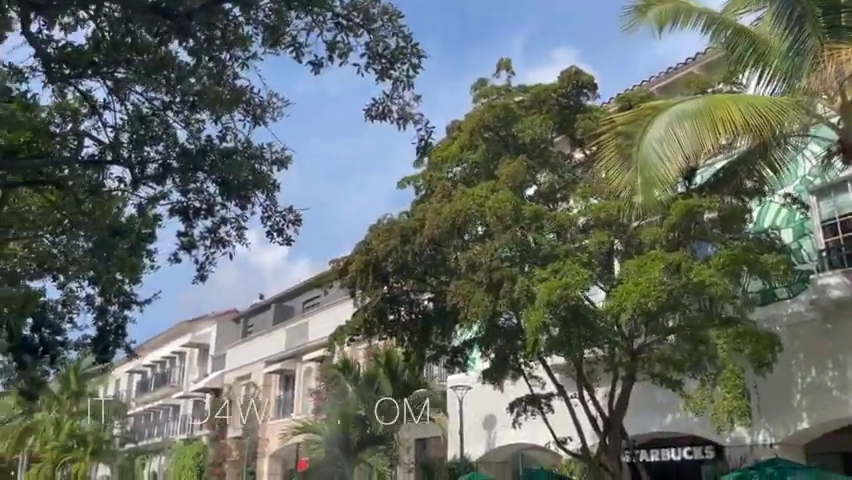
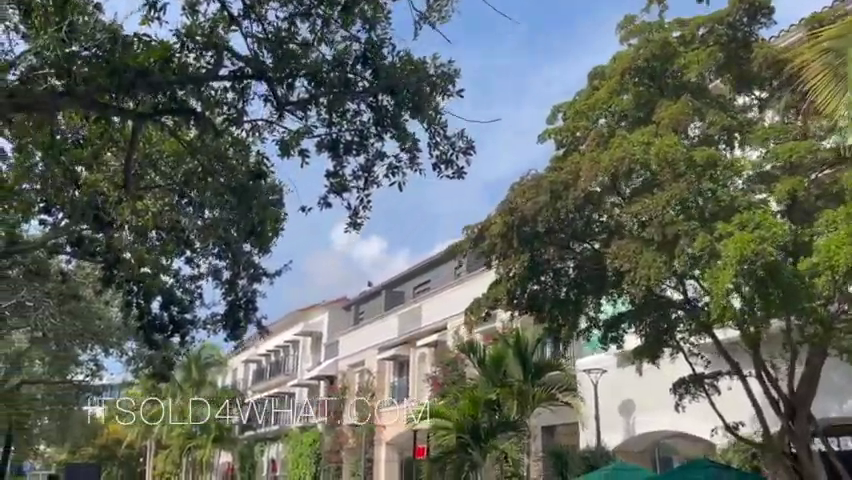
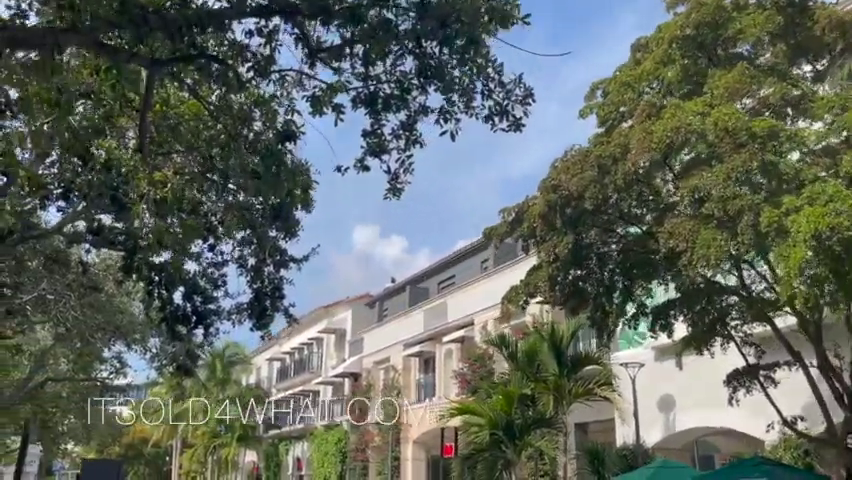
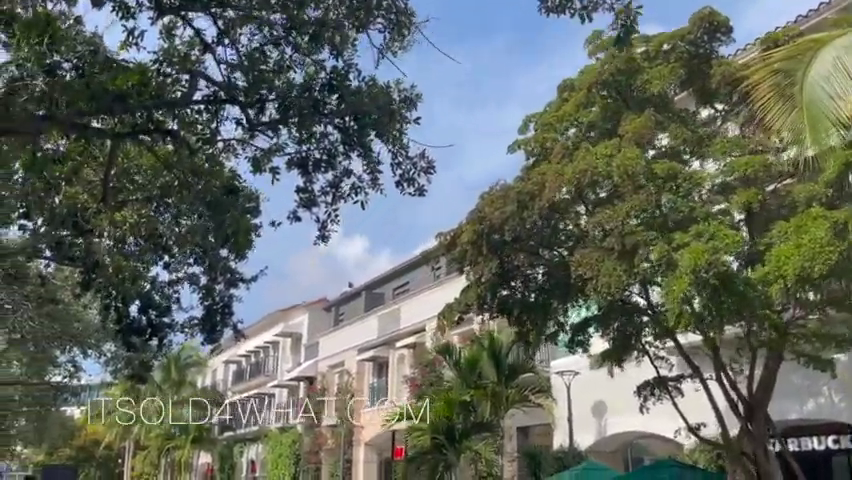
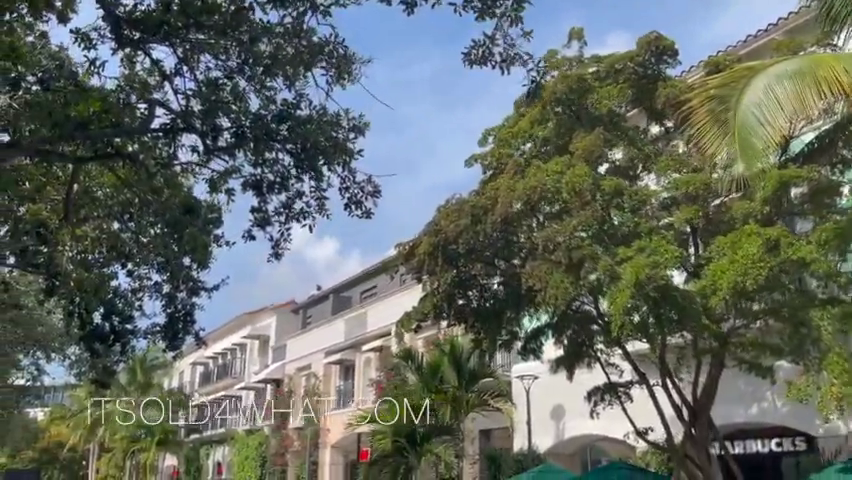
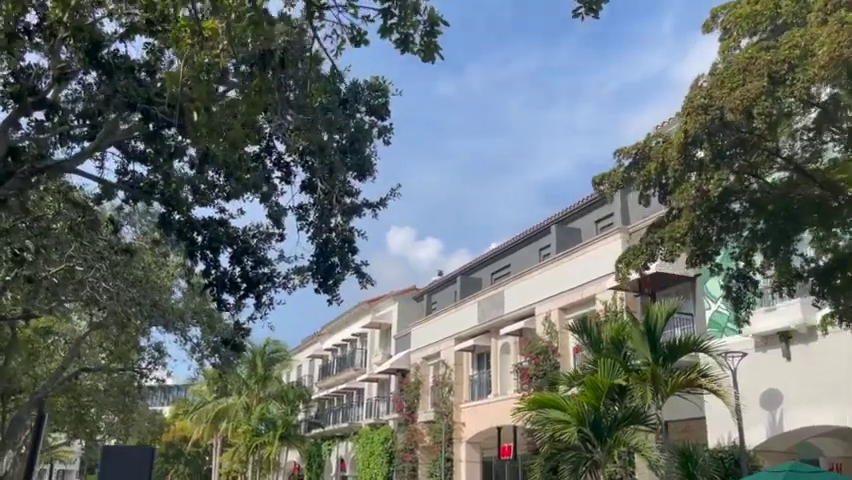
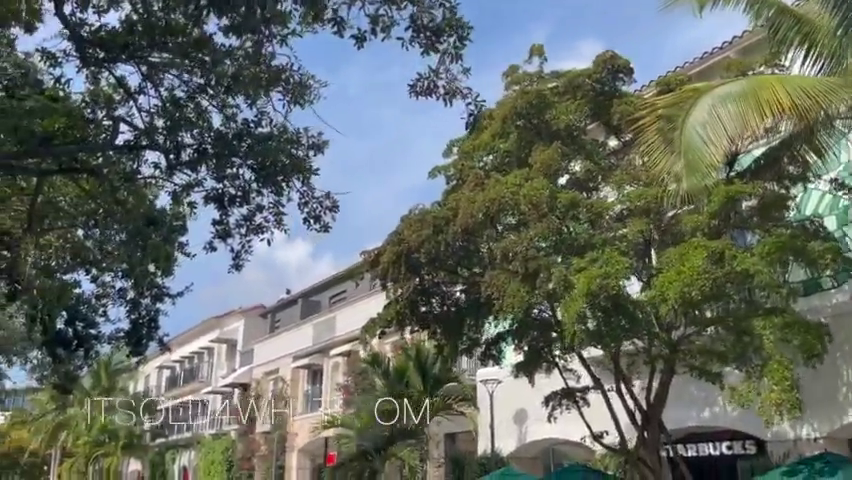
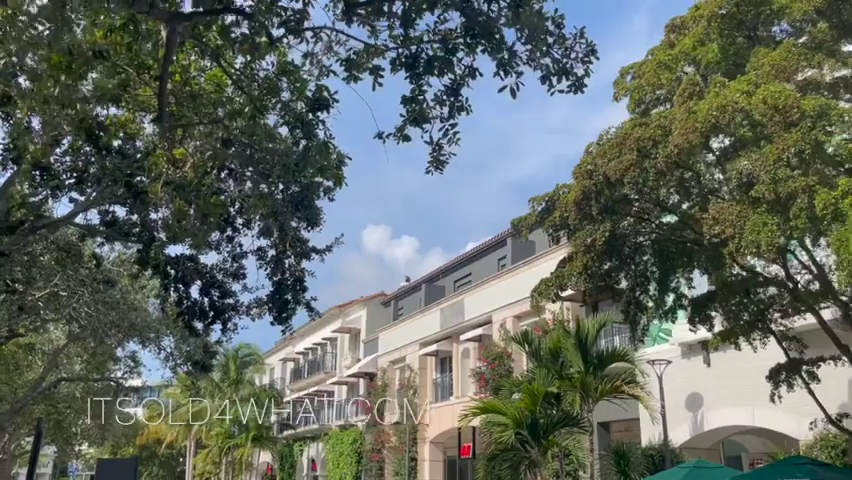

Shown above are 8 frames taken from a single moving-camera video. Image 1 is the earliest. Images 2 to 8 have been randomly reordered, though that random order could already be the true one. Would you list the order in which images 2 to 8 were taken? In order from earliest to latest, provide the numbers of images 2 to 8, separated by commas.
7, 5, 4, 2, 3, 8, 6
